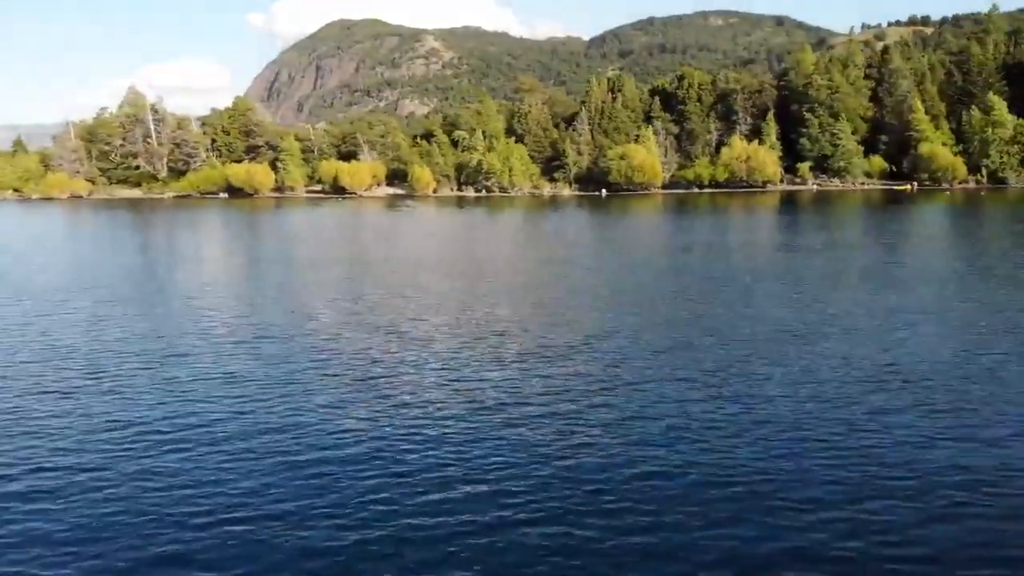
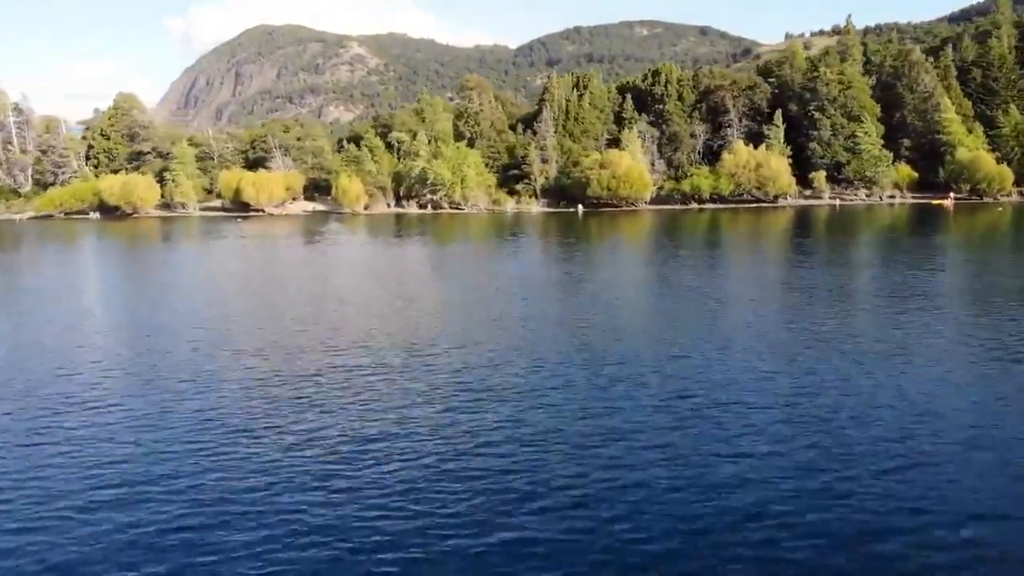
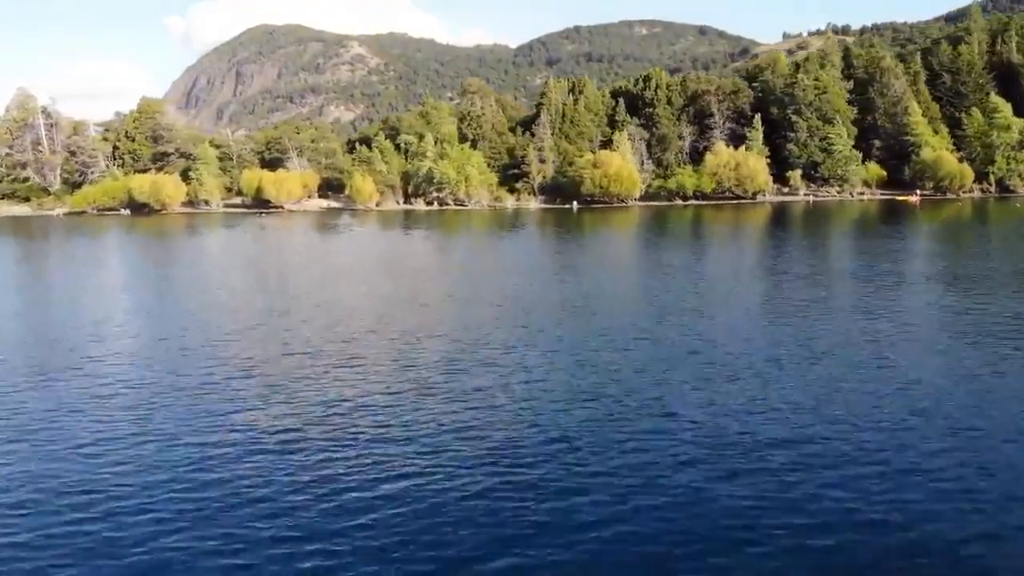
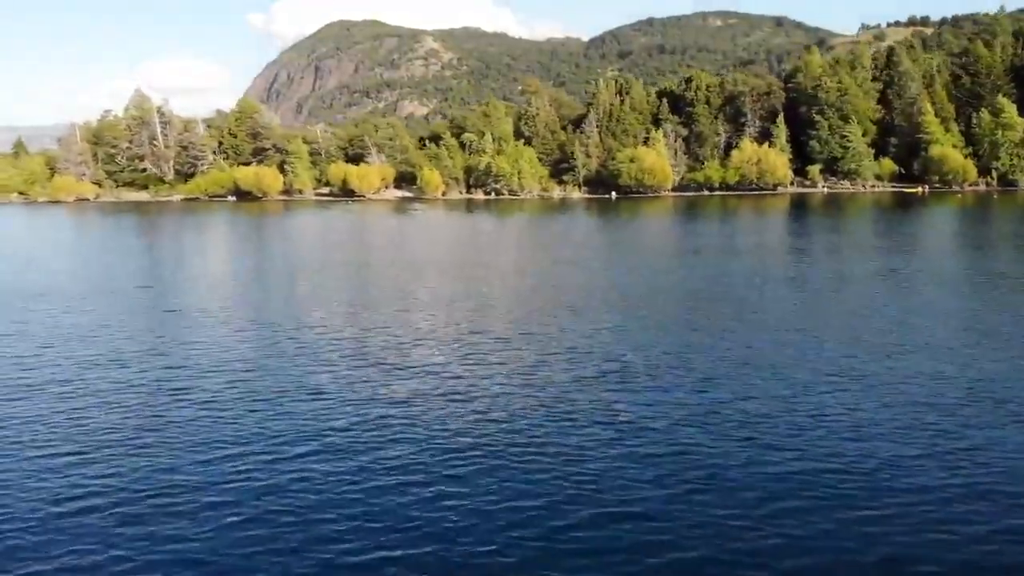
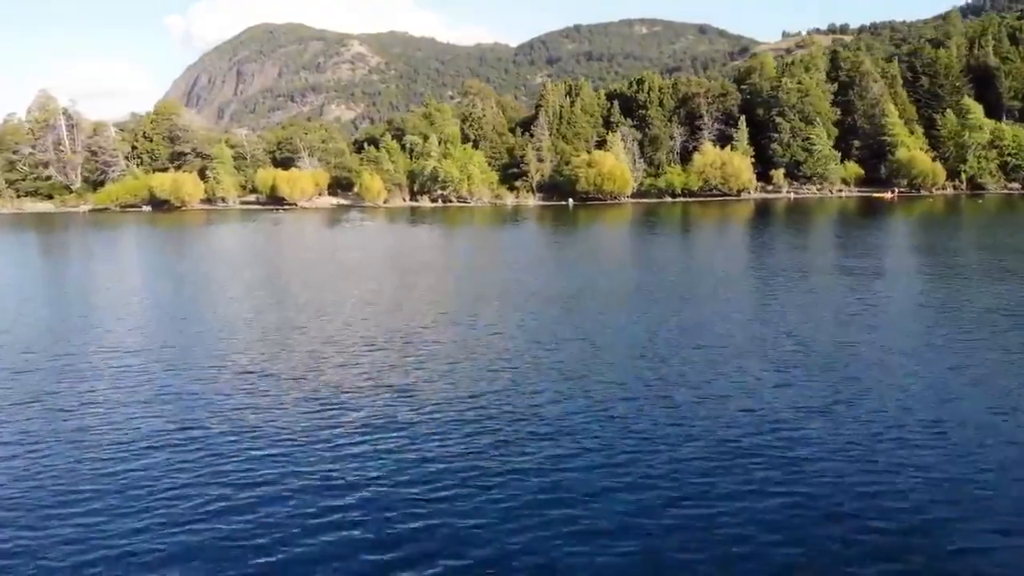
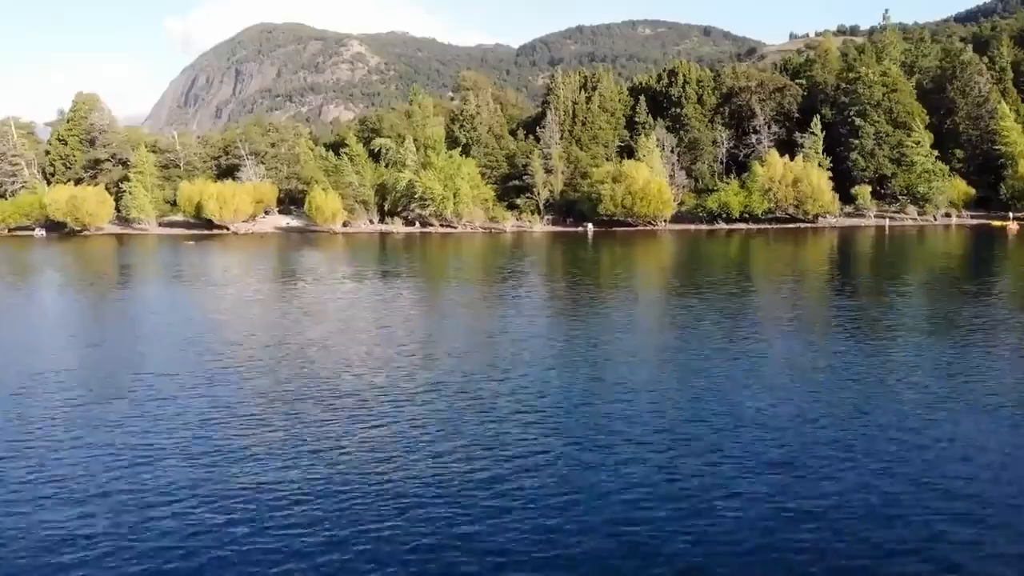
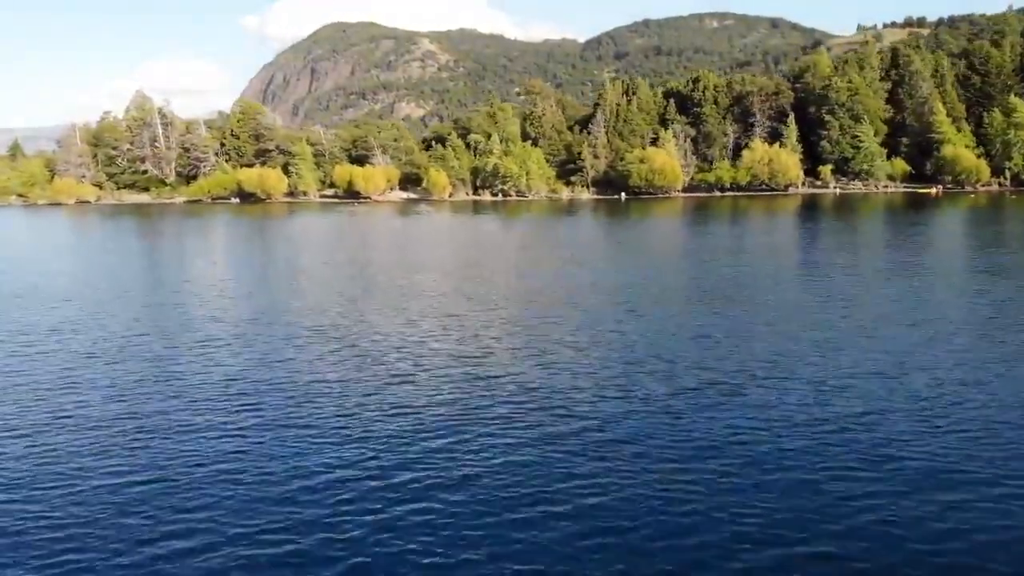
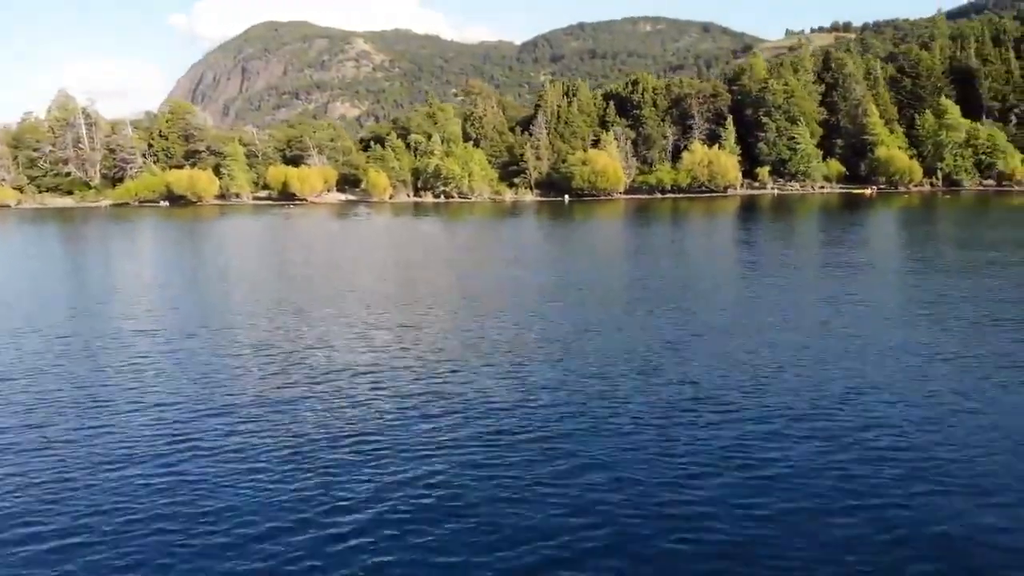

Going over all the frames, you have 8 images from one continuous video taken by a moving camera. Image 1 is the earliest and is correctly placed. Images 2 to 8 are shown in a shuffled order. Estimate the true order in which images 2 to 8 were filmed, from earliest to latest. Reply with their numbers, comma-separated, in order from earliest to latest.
4, 7, 8, 5, 3, 2, 6
